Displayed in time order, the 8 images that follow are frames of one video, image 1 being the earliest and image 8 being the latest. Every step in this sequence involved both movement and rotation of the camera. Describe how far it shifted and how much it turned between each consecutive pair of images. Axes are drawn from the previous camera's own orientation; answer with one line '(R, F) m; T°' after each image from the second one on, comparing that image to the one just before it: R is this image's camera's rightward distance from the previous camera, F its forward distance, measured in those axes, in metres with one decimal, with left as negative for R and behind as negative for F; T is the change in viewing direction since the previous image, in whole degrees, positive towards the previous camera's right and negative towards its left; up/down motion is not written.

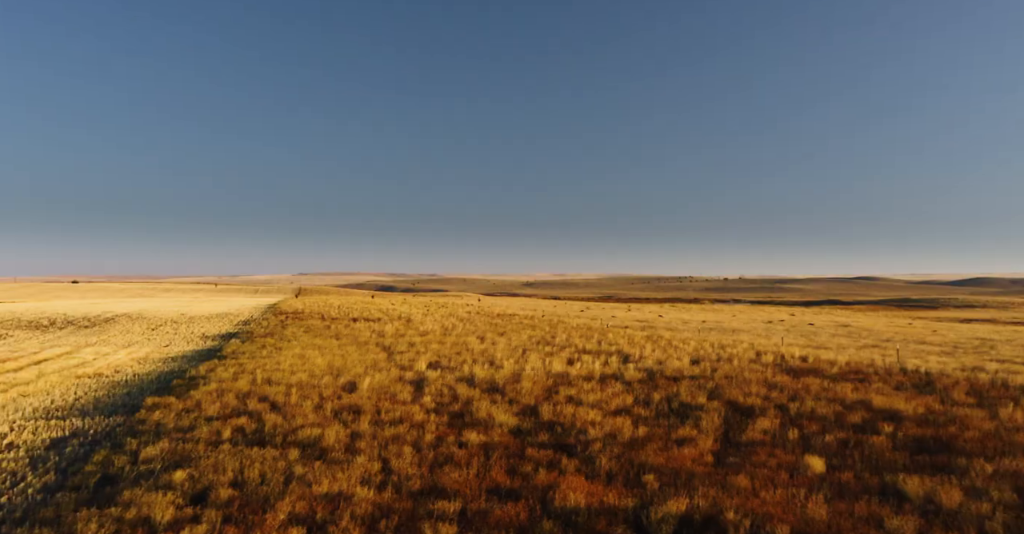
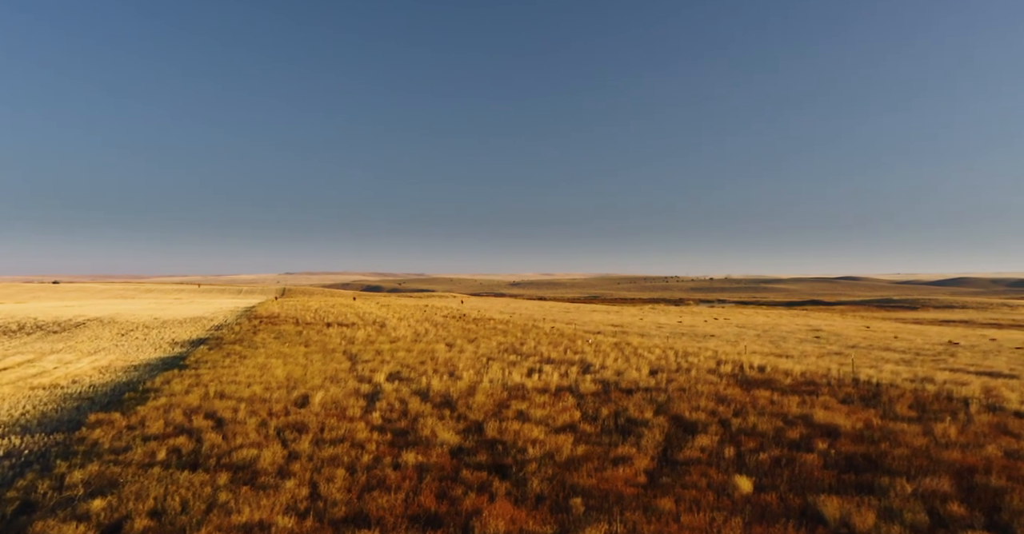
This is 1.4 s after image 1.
(+1.8, +0.1) m; -2°
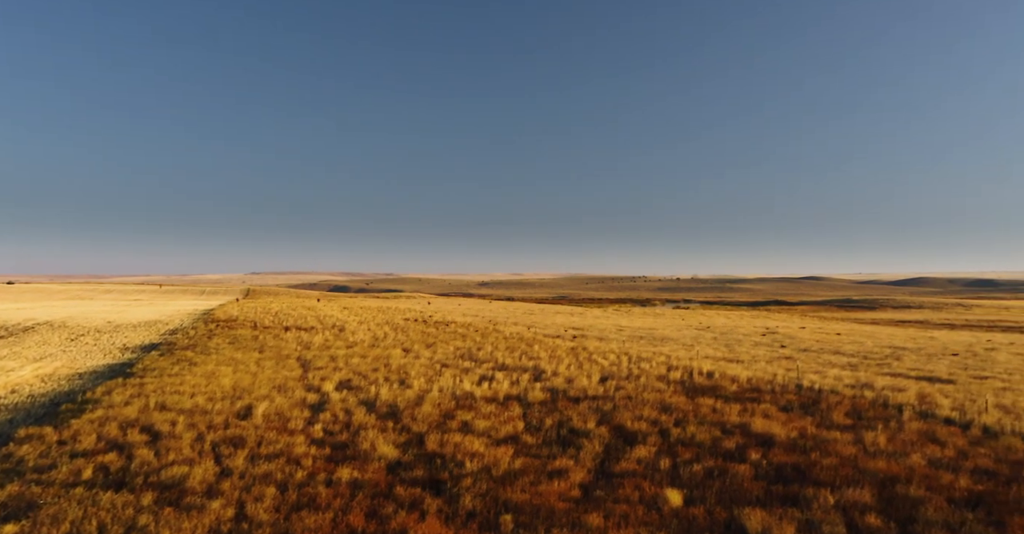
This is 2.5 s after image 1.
(+1.3, +0.1) m; +1°
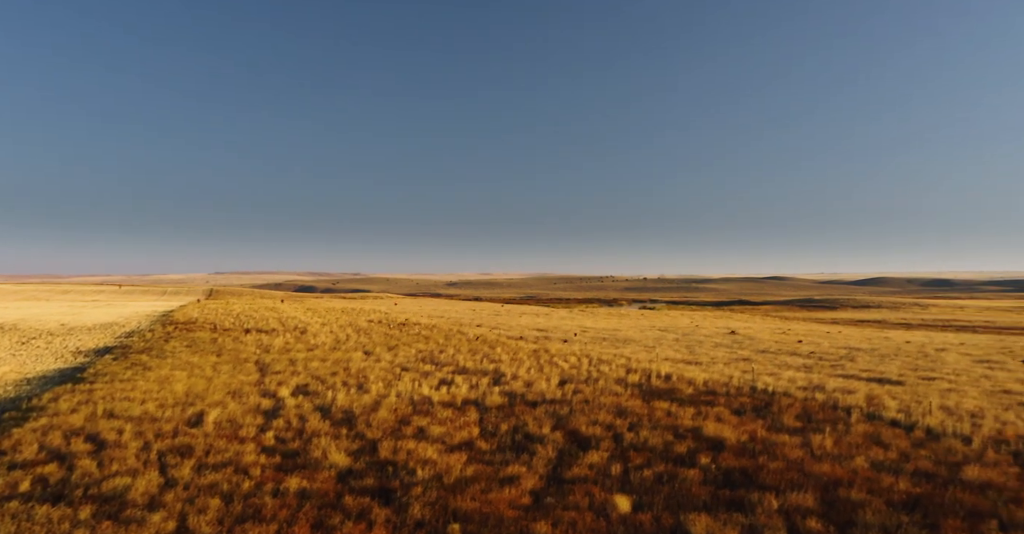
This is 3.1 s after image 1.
(+0.7, +0.1) m; +2°
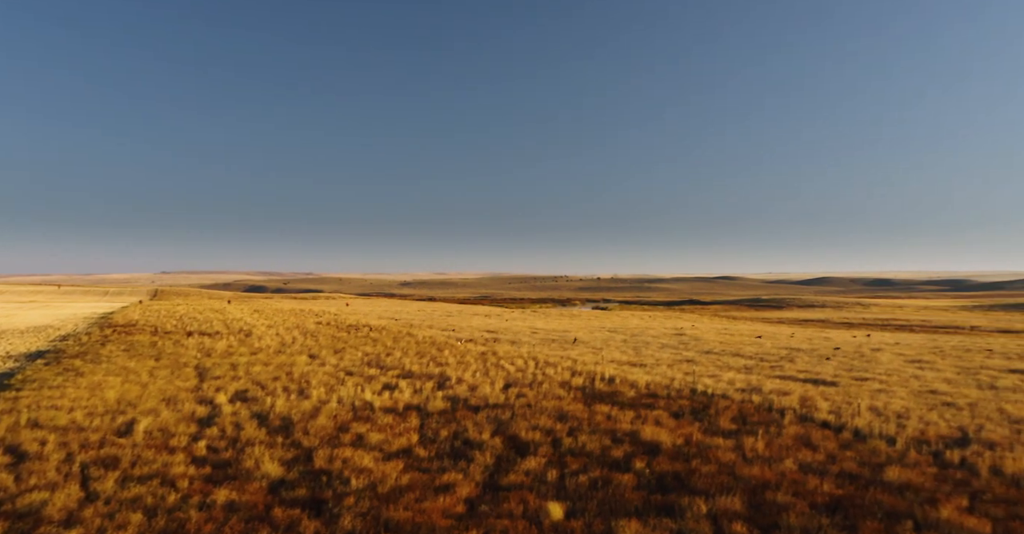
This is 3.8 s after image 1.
(+0.9, +0.1) m; +3°
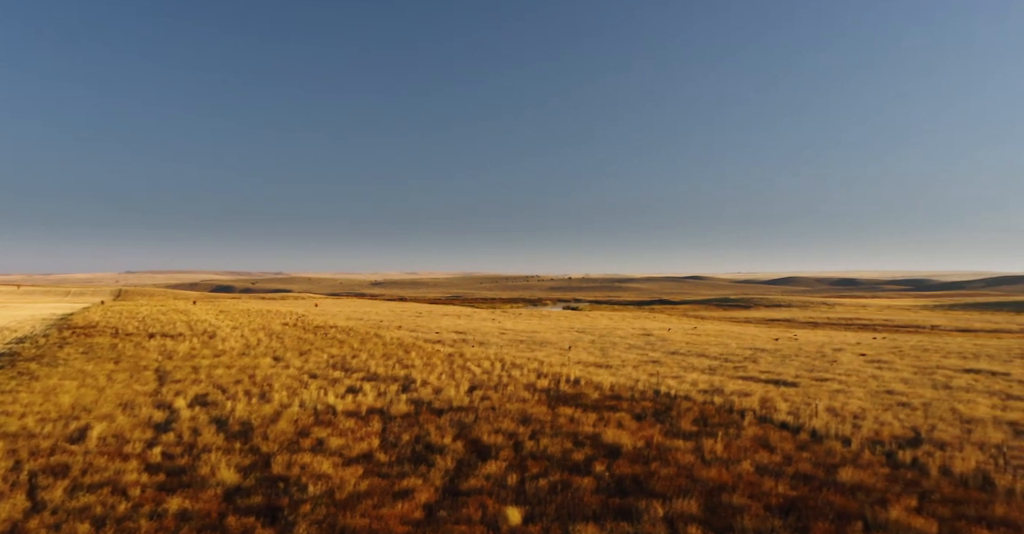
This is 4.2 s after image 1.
(+0.5, +0.1) m; +2°
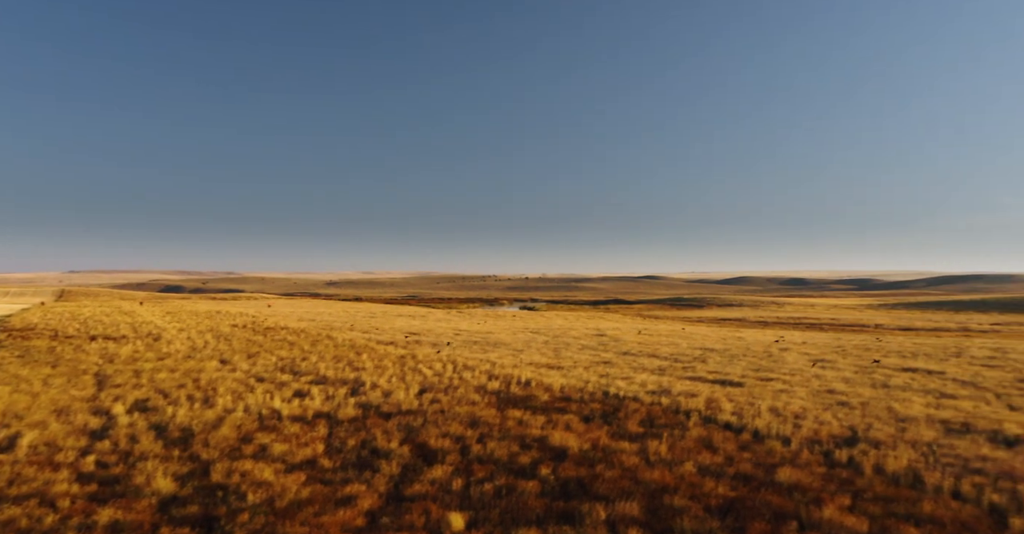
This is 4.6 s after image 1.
(+0.6, +0.1) m; +3°
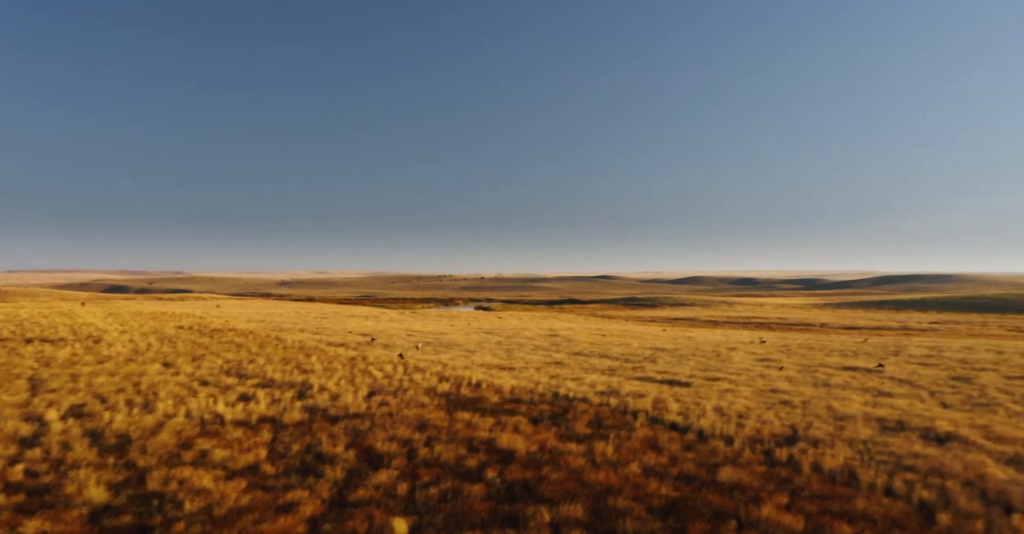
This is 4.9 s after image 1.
(+0.6, 0.0) m; +3°
